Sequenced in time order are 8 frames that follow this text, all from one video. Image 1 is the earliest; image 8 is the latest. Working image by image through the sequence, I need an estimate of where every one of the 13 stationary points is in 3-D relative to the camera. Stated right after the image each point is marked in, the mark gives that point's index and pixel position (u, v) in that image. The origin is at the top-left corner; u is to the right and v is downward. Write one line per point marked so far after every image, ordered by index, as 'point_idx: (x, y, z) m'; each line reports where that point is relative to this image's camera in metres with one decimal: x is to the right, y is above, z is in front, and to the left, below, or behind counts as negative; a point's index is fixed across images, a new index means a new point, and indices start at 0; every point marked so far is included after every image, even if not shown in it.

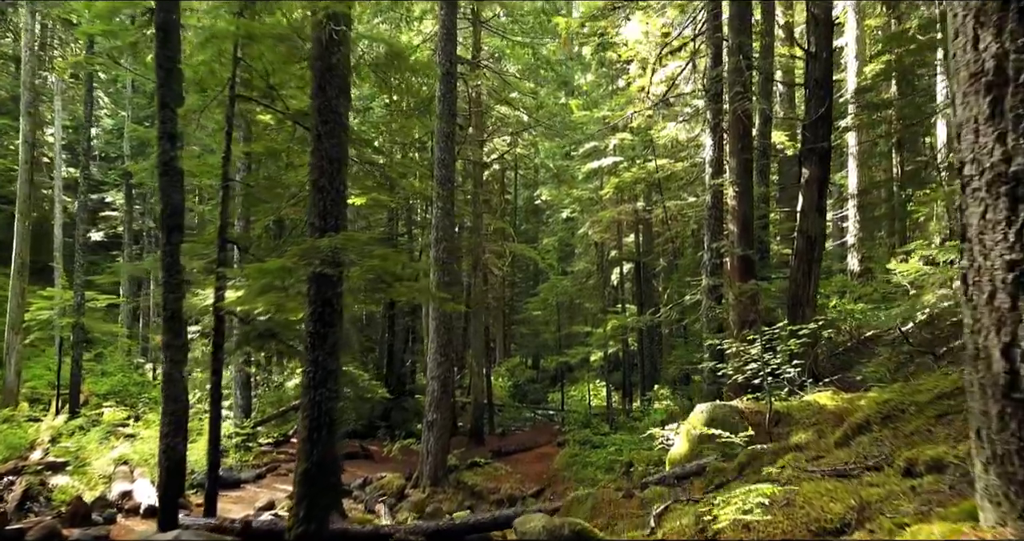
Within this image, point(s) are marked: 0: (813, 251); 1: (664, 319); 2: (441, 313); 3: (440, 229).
0: (+4.3, +0.3, +10.6) m
1: (+2.8, -0.9, +13.5) m
2: (-1.2, -0.8, +12.6) m
3: (-1.3, +0.7, +12.8) m
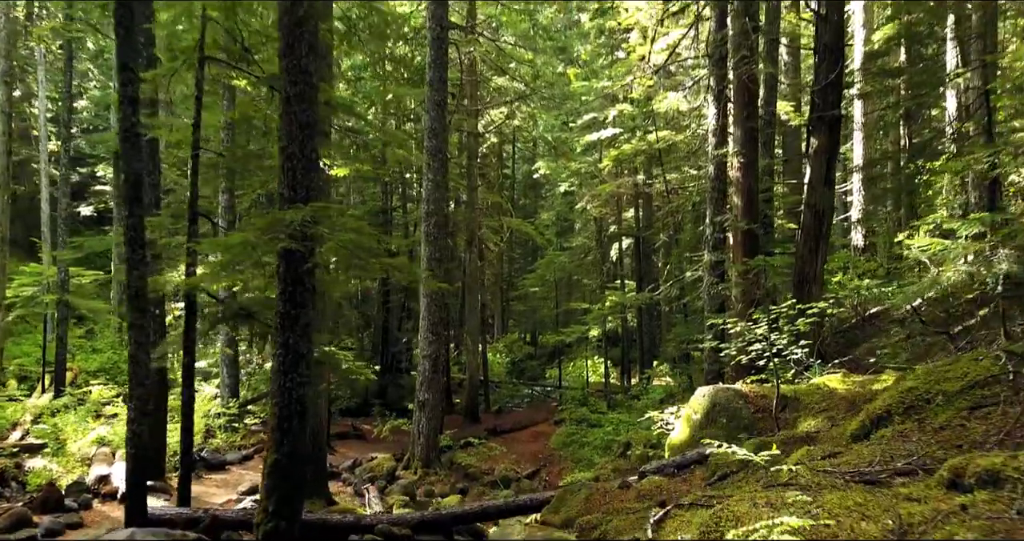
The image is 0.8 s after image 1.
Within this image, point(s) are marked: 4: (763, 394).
0: (+4.2, +0.6, +10.1) m
1: (+2.7, -0.5, +13.1) m
2: (-1.3, -0.3, +12.2) m
3: (-1.4, +1.1, +12.3) m
4: (+2.4, -1.2, +6.9) m
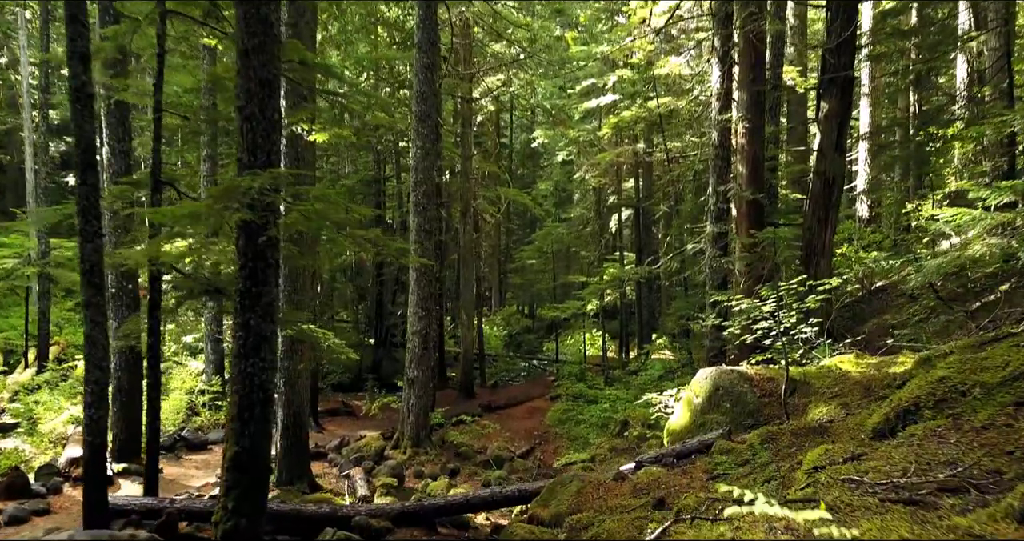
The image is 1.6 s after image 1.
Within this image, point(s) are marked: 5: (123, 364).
0: (+4.1, +1.0, +9.6) m
1: (+2.6, 0.0, +12.6) m
2: (-1.4, +0.1, +11.6) m
3: (-1.5, +1.6, +11.7) m
4: (+2.2, -0.9, +6.4) m
5: (-4.9, -1.2, +9.2) m
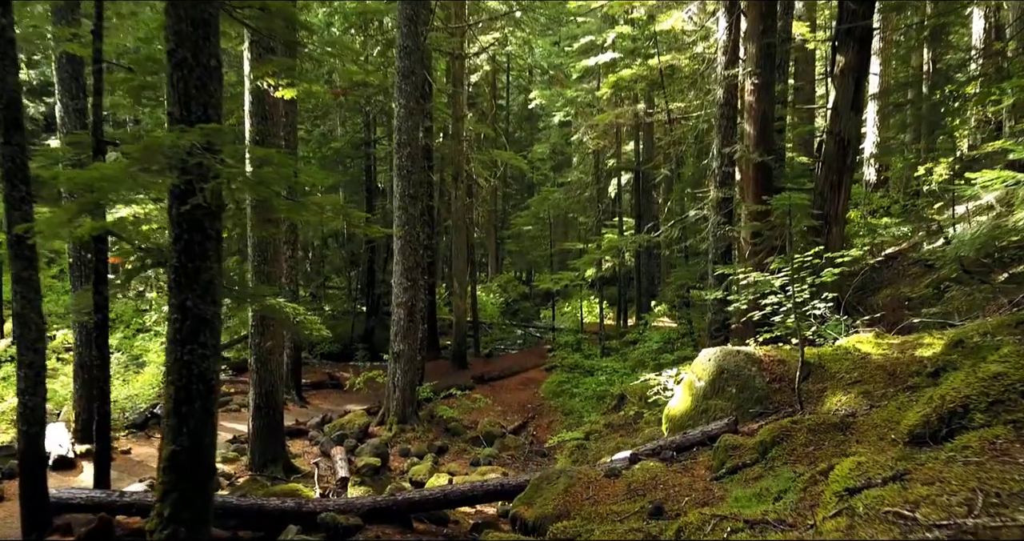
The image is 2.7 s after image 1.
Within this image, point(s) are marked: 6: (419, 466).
0: (+4.0, +1.4, +8.8) m
1: (+2.5, +0.5, +11.9) m
2: (-1.6, +0.6, +11.0) m
3: (-1.6, +2.1, +10.9) m
4: (+2.1, -0.7, +5.8) m
5: (-5.0, -0.8, +8.6) m
6: (-1.2, -2.4, +9.2) m
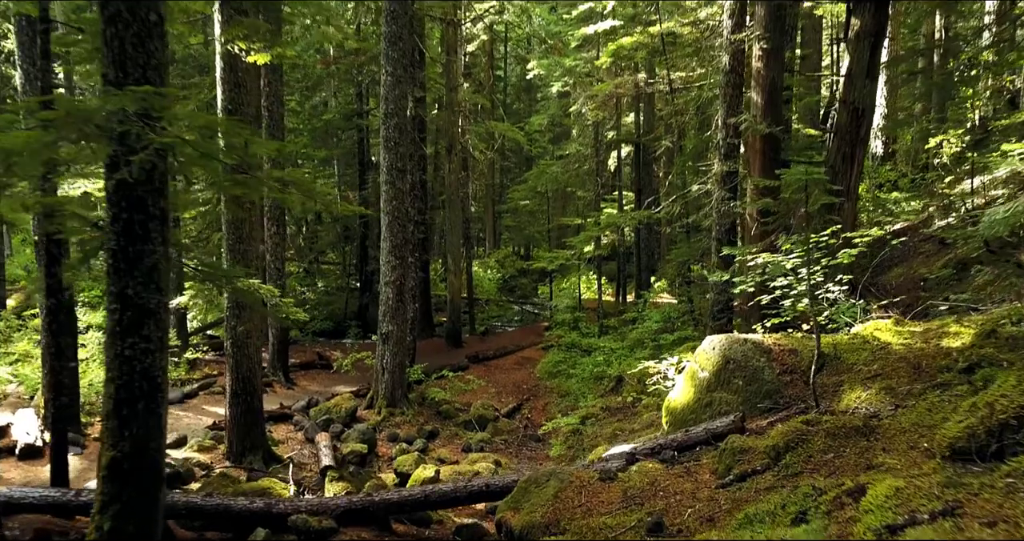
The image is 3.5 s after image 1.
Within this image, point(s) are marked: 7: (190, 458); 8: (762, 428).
0: (+3.9, +1.6, +8.3) m
1: (+2.4, +0.9, +11.4) m
2: (-1.7, +0.9, +10.4) m
3: (-1.7, +2.4, +10.4) m
4: (+2.0, -0.6, +5.3) m
5: (-5.1, -0.6, +8.1) m
6: (-1.3, -2.2, +8.8) m
7: (-3.4, -2.0, +7.9) m
8: (+1.6, -1.0, +4.7) m
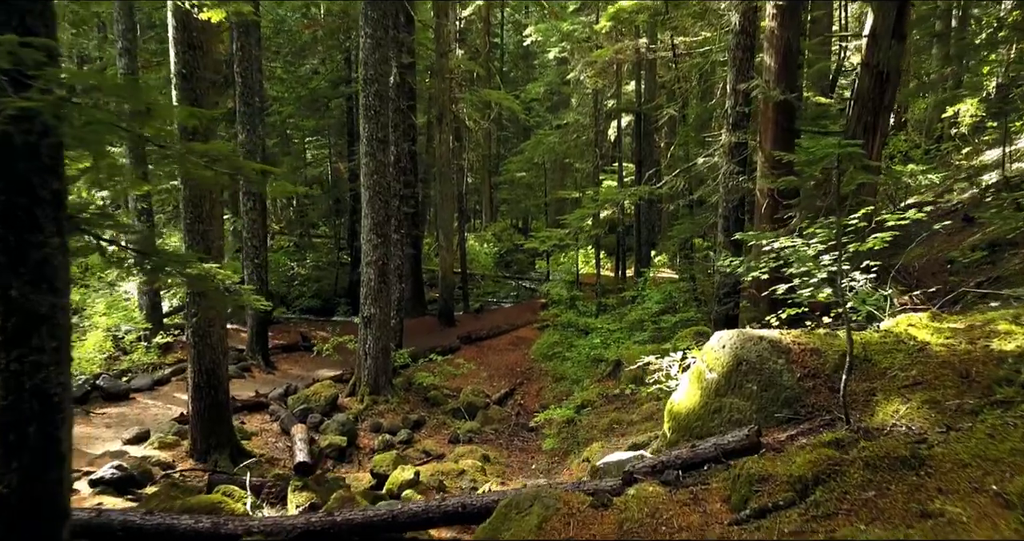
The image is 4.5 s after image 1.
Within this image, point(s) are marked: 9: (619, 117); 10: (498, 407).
0: (+3.8, +1.8, +7.5) m
1: (+2.2, +1.2, +10.6) m
2: (-1.8, +1.2, +9.7) m
3: (-1.8, +2.6, +9.6) m
4: (+1.9, -0.5, +4.7) m
5: (-5.2, -0.4, +7.4) m
6: (-1.4, -2.0, +8.1) m
7: (-3.6, -1.8, +7.2) m
8: (+1.5, -1.0, +4.1) m
9: (+2.8, +4.1, +19.6) m
10: (-0.2, -1.9, +10.6) m
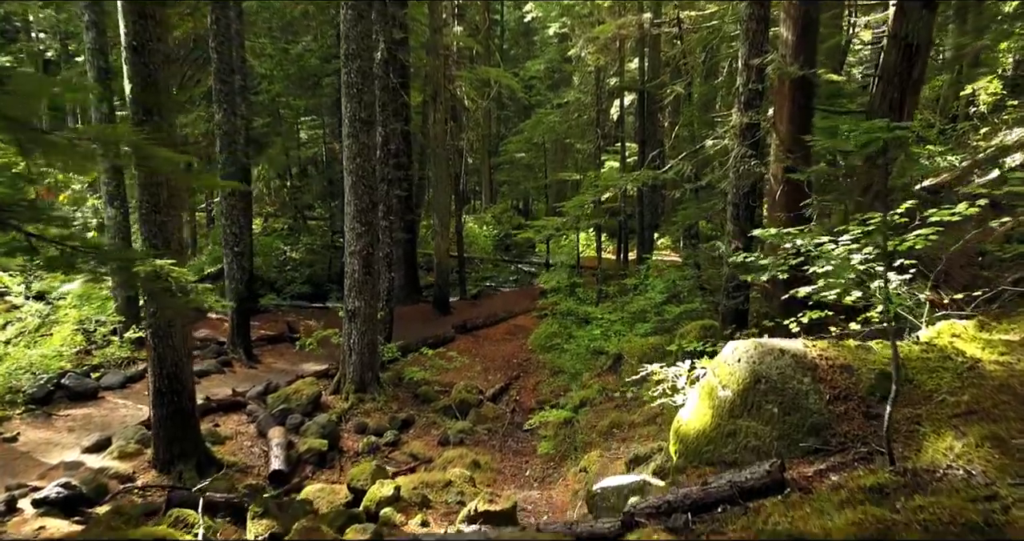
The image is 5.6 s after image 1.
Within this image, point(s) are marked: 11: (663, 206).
0: (+3.7, +1.9, +6.8) m
1: (+2.2, +1.4, +9.9) m
2: (-1.9, +1.3, +9.0) m
3: (-1.9, +2.8, +8.8) m
4: (+1.8, -0.5, +4.0) m
5: (-5.3, -0.3, +6.8) m
6: (-1.5, -1.9, +7.6) m
7: (-3.7, -1.8, +6.7) m
8: (+1.4, -1.0, +3.4) m
9: (+2.8, +4.5, +18.8) m
10: (-0.3, -1.8, +10.0) m
11: (+3.9, +1.7, +19.2) m
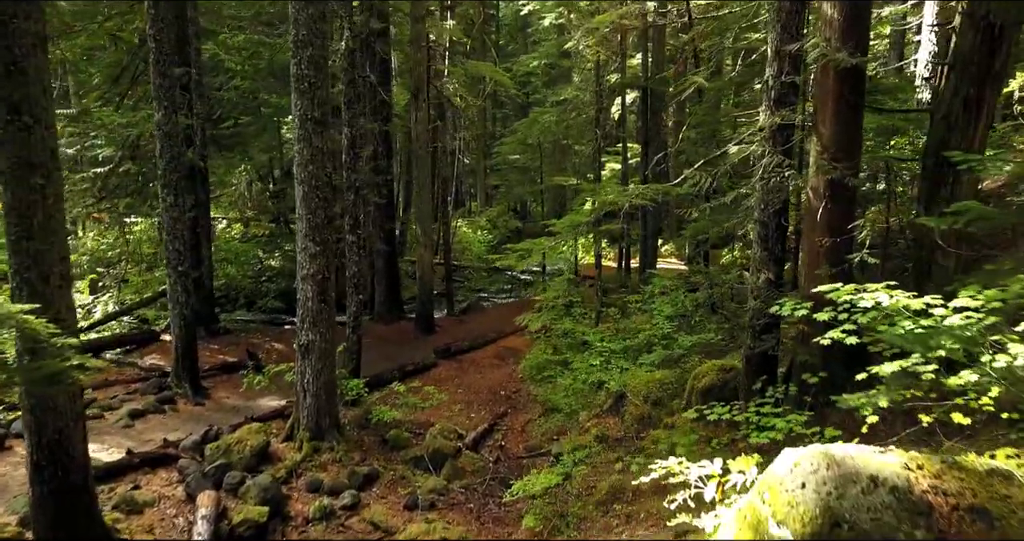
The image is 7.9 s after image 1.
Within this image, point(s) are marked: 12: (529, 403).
0: (+3.5, +1.6, +5.4) m
1: (+2.0, +1.1, +8.5) m
2: (-2.1, +1.0, +7.6) m
3: (-2.1, +2.5, +7.4) m
4: (+1.6, -0.8, +2.6) m
5: (-5.5, -0.6, +5.4) m
6: (-1.7, -2.2, +6.1) m
7: (-3.8, -2.1, +5.2) m
8: (+1.2, -1.3, +2.0) m
9: (+2.6, +4.2, +17.4) m
10: (-0.5, -2.1, +8.6) m
11: (+3.8, +1.4, +17.7) m
12: (+0.3, -1.8, +10.4) m
